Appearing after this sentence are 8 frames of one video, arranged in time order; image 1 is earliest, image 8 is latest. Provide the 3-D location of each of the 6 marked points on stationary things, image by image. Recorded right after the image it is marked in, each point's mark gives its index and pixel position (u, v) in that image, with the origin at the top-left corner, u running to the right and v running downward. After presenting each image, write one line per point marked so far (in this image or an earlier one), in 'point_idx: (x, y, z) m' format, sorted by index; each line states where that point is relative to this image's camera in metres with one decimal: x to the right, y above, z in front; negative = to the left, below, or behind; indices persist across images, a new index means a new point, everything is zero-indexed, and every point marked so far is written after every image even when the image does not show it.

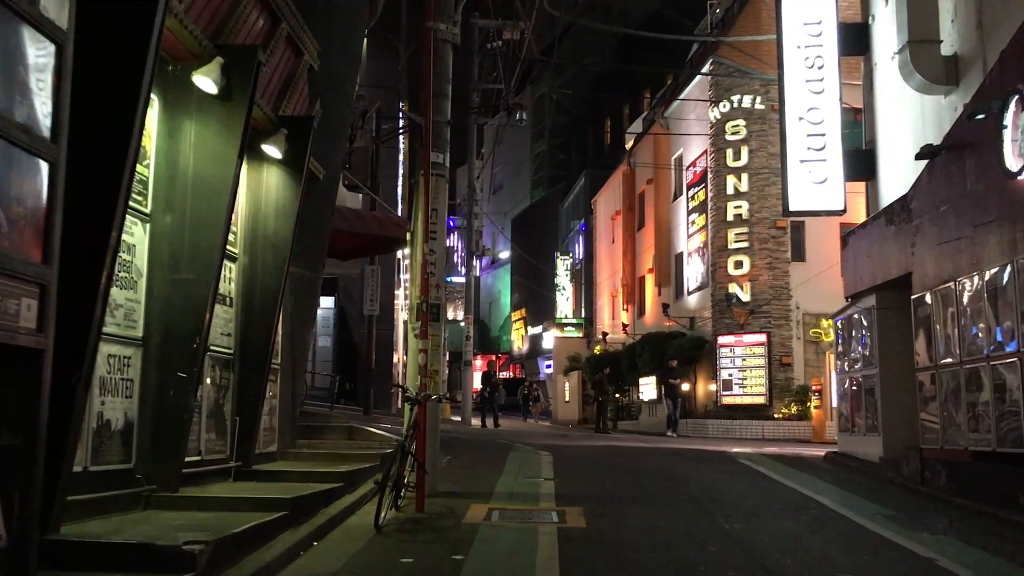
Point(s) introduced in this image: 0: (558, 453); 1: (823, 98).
0: (+0.7, -2.5, +14.5) m
1: (+5.8, +3.5, +17.7) m
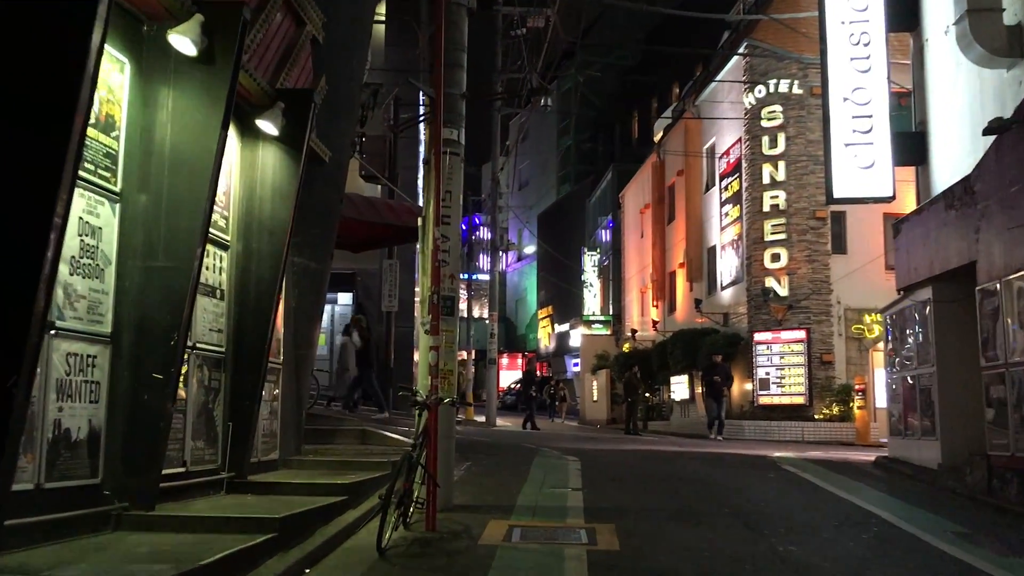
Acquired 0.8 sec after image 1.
0: (+1.1, -2.4, +13.5) m
1: (+6.2, +3.7, +16.6) m
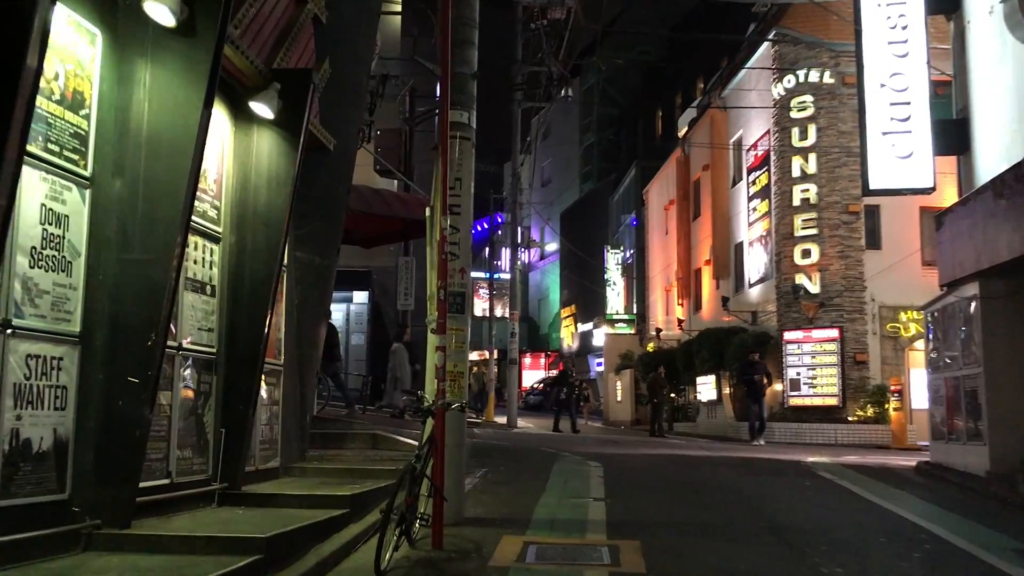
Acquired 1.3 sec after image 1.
0: (+1.3, -2.4, +12.8) m
1: (+6.5, +3.7, +15.7) m
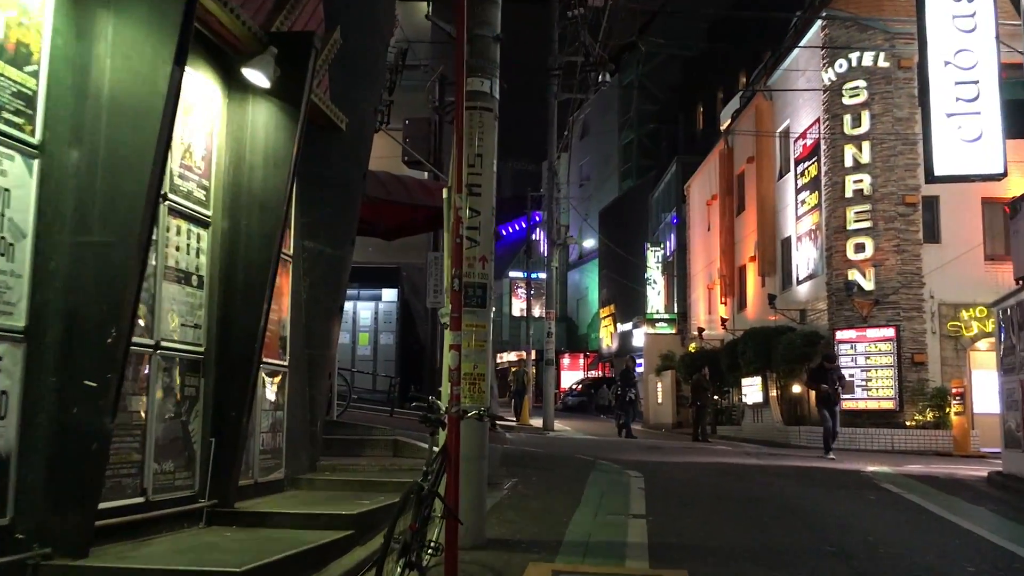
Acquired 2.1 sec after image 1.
0: (+1.7, -2.3, +11.8) m
1: (+7.0, +3.8, +14.5) m
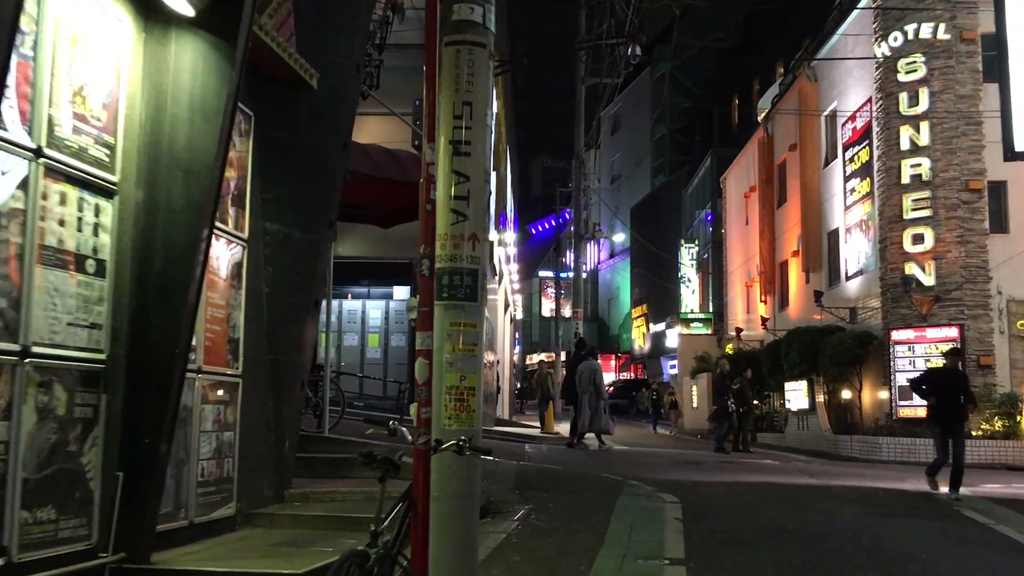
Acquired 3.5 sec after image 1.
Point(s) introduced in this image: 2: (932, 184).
0: (+1.9, -2.2, +10.1) m
1: (+7.2, +3.9, +12.6) m
2: (+8.1, +2.0, +18.5) m
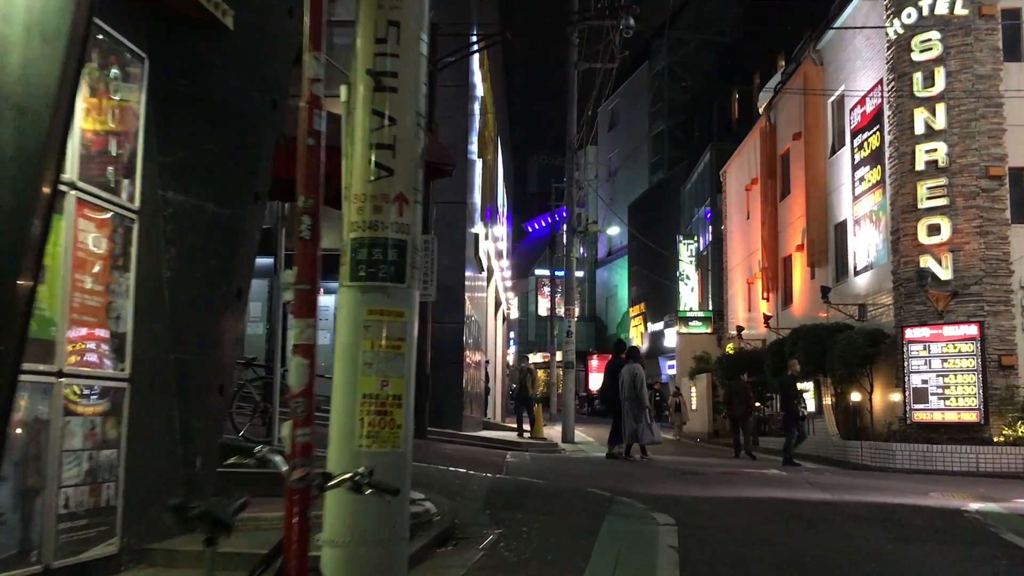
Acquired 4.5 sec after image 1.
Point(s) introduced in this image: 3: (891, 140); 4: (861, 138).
0: (+1.6, -2.1, +8.8) m
1: (+7.0, +4.0, +11.3) m
2: (+7.8, +2.1, +17.1) m
3: (+7.2, +2.8, +18.3) m
4: (+7.2, +3.1, +19.7) m
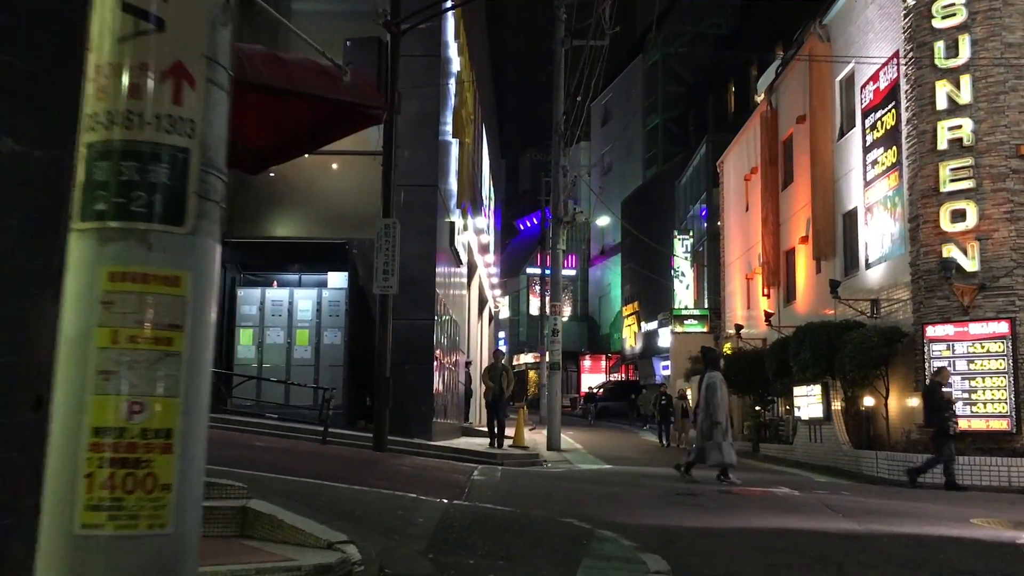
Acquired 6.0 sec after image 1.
0: (+1.3, -2.0, +7.0) m
1: (+6.6, +4.1, +9.5) m
2: (+7.4, +2.2, +15.4) m
3: (+6.8, +2.9, +16.5) m
4: (+6.8, +3.2, +17.9) m
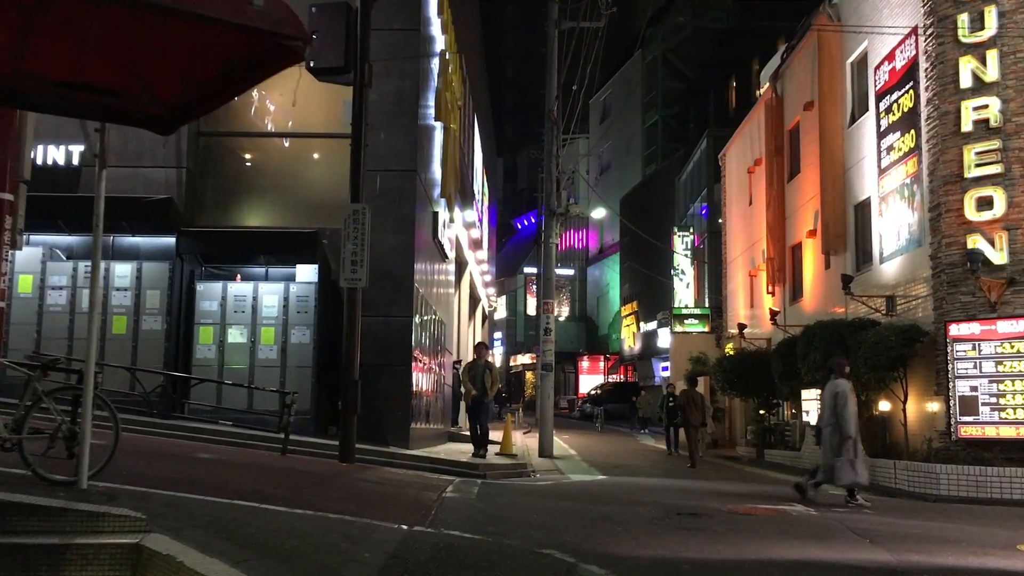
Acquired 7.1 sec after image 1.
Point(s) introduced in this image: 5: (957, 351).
0: (+1.1, -1.9, +5.6) m
1: (+6.4, +4.2, +8.2) m
2: (+7.2, +2.3, +14.0) m
3: (+6.6, +3.0, +15.2) m
4: (+6.6, +3.3, +16.6) m
5: (+6.6, -0.9, +14.2) m
